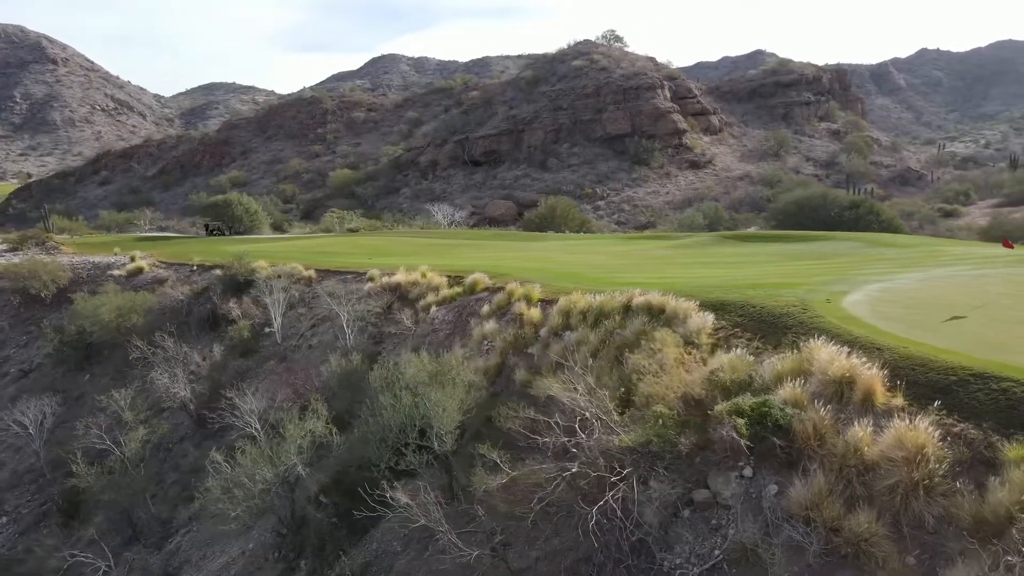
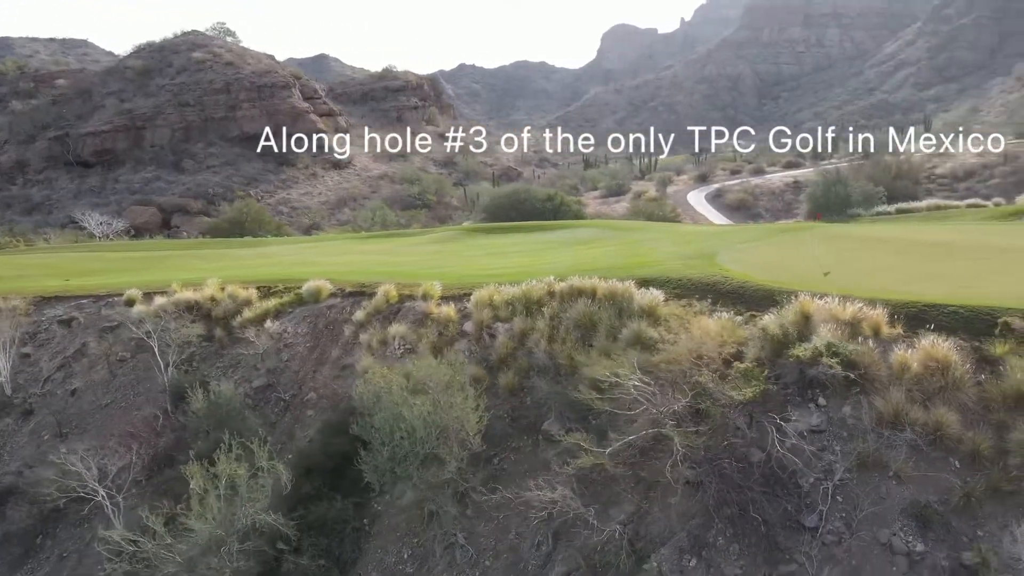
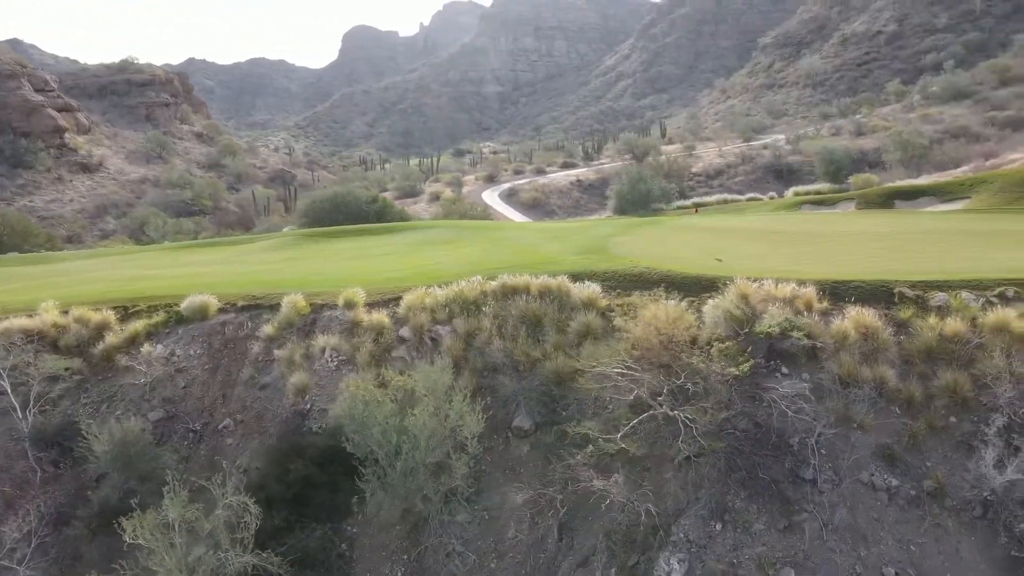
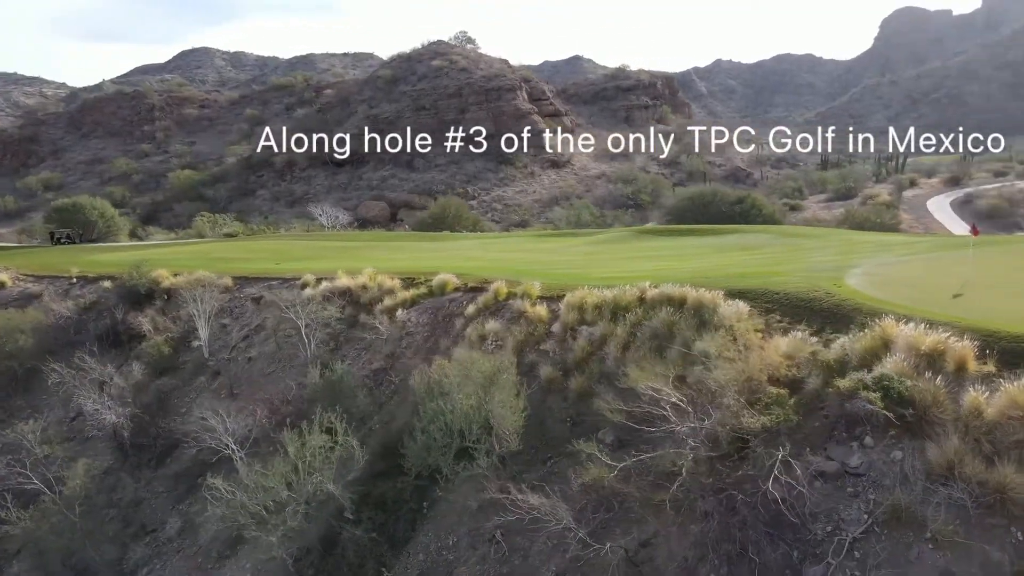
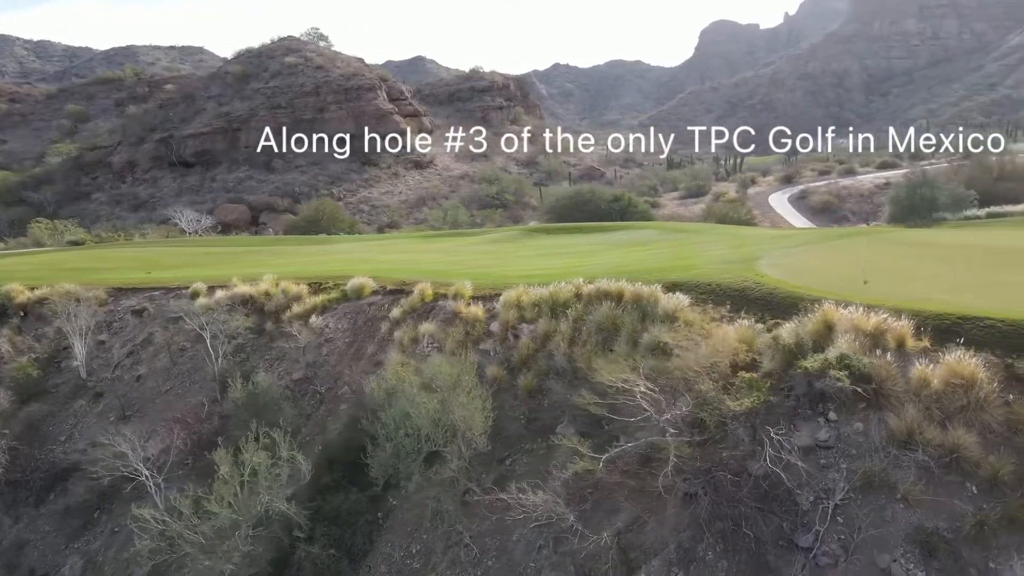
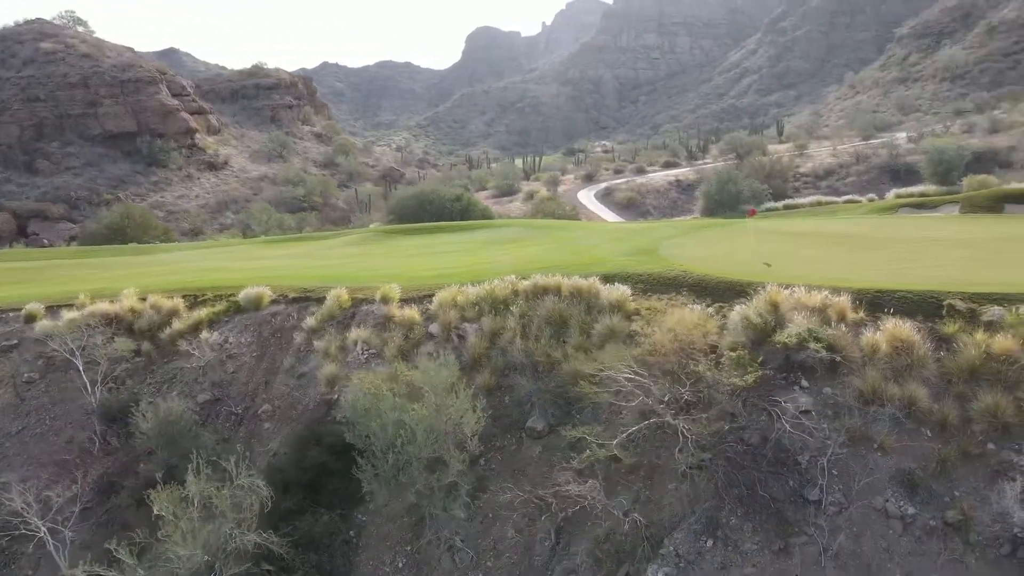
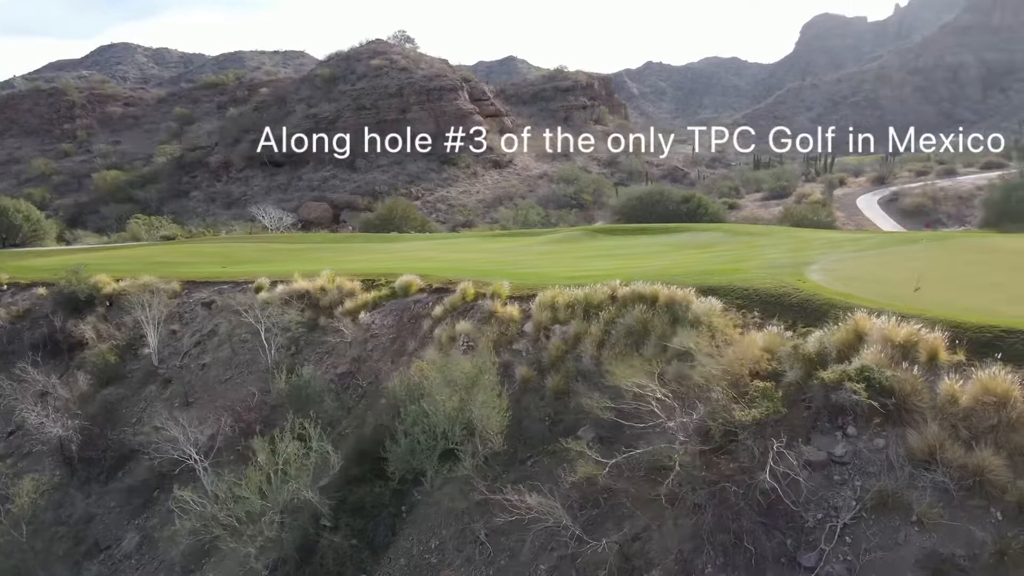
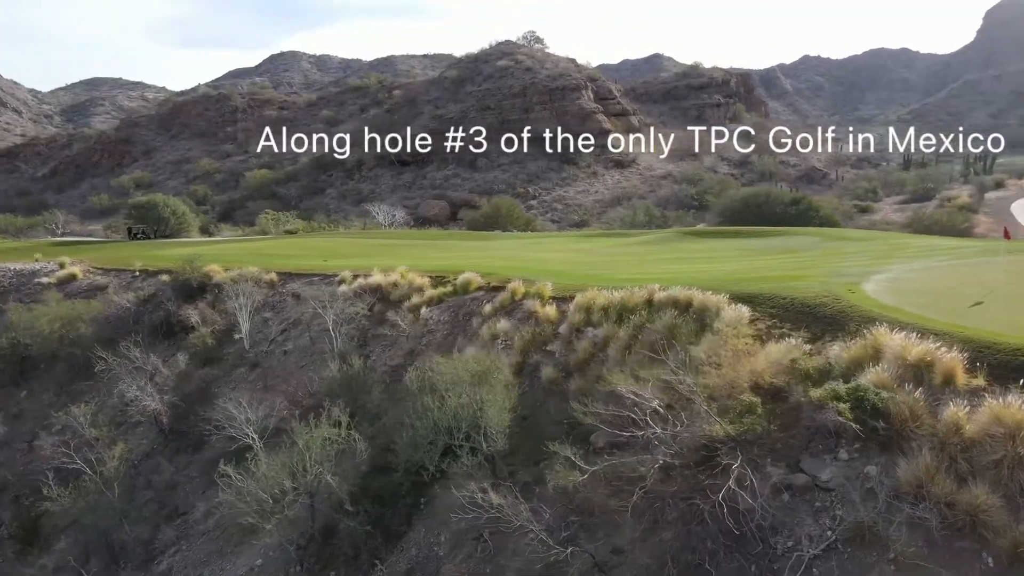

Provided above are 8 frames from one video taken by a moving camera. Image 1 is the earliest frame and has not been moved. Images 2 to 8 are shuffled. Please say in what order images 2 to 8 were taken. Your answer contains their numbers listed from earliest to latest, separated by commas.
8, 4, 7, 5, 2, 6, 3
